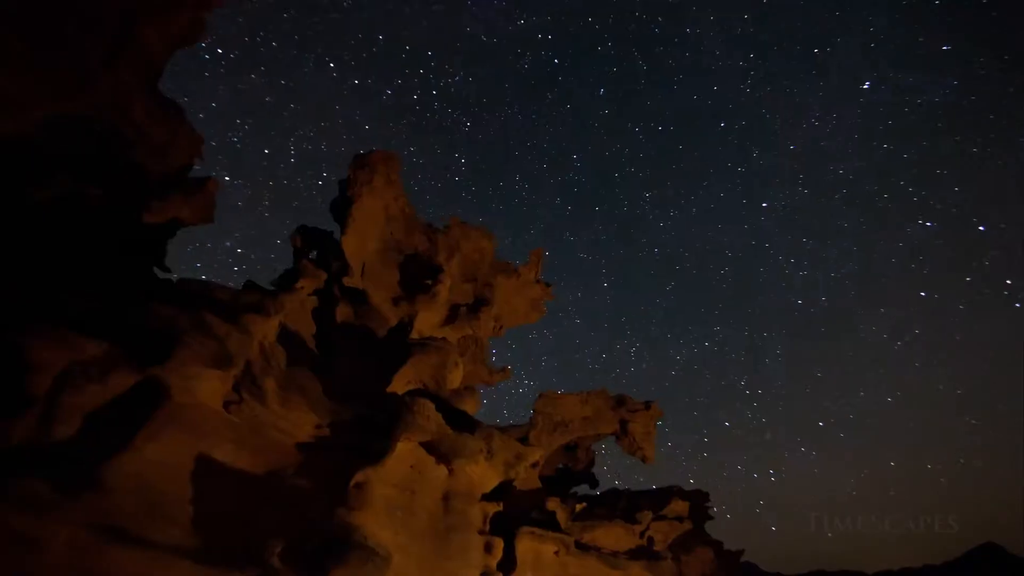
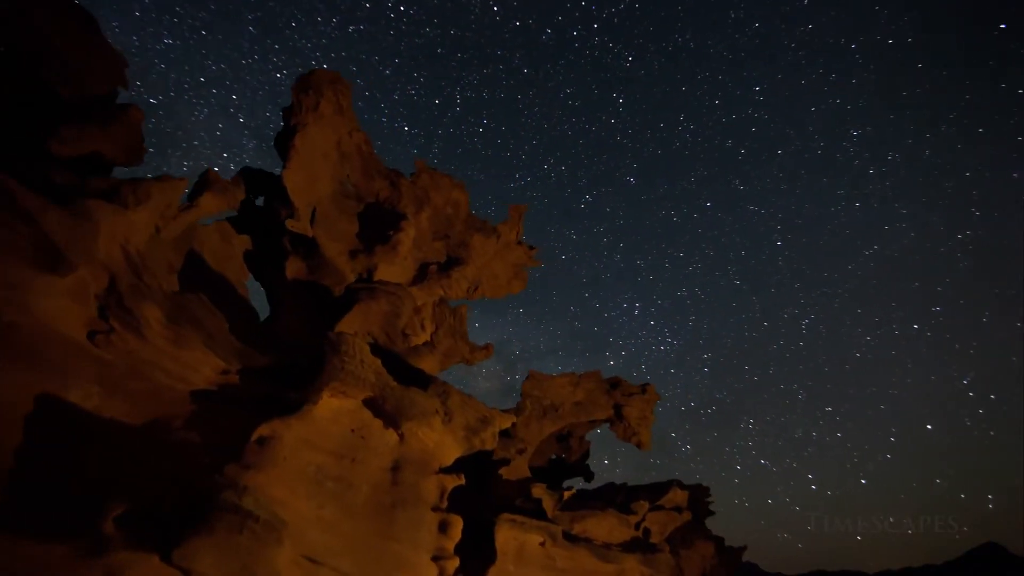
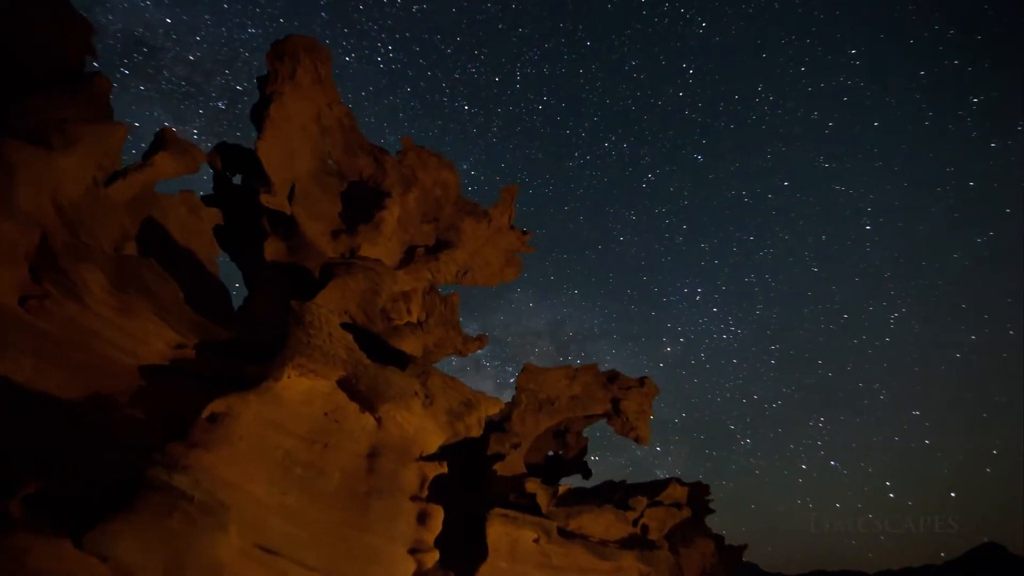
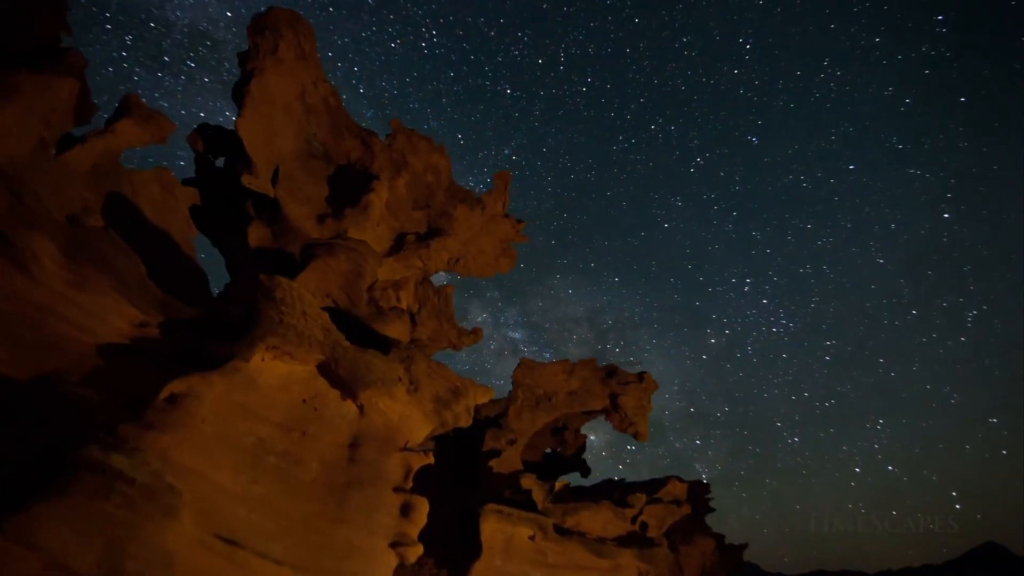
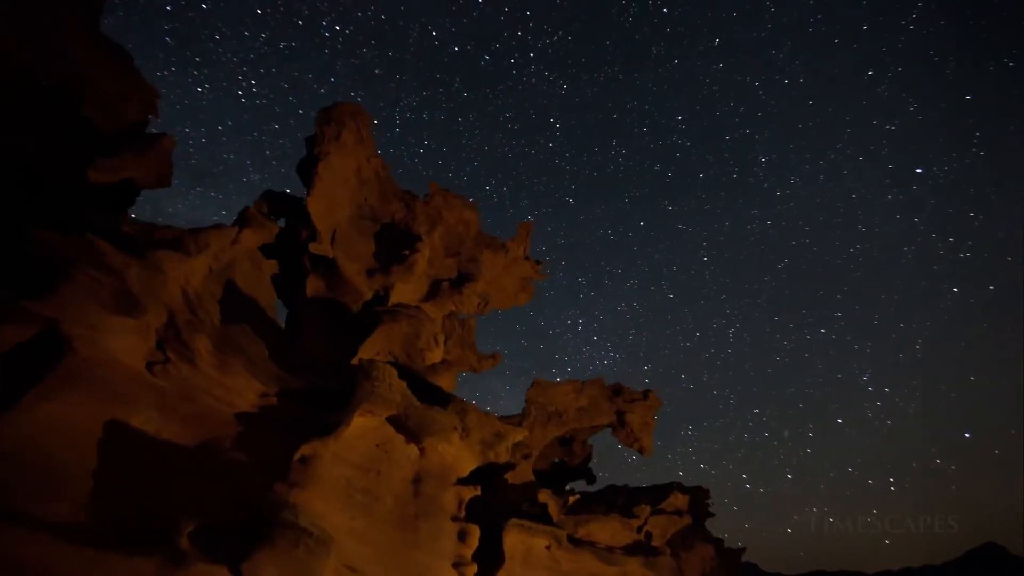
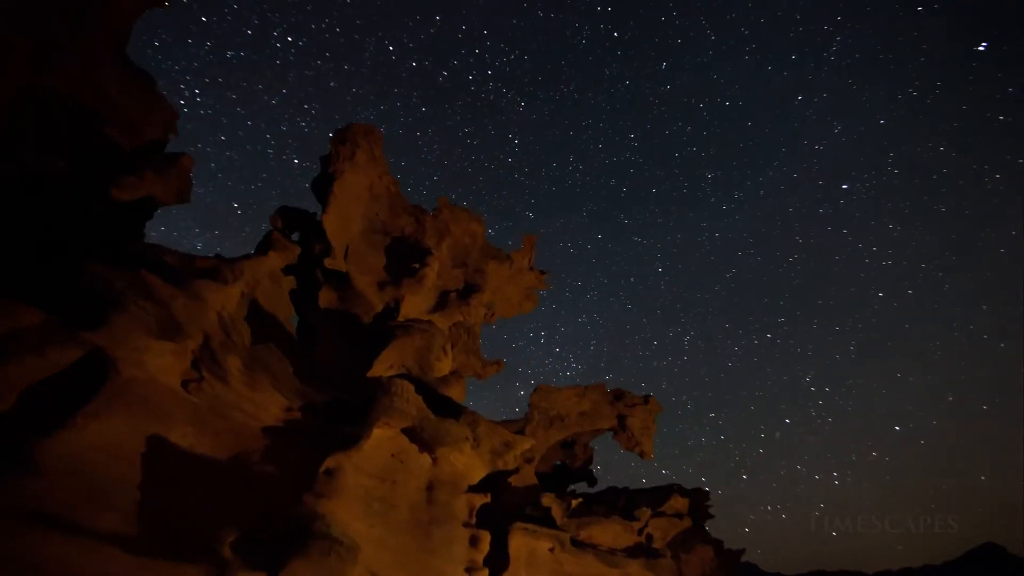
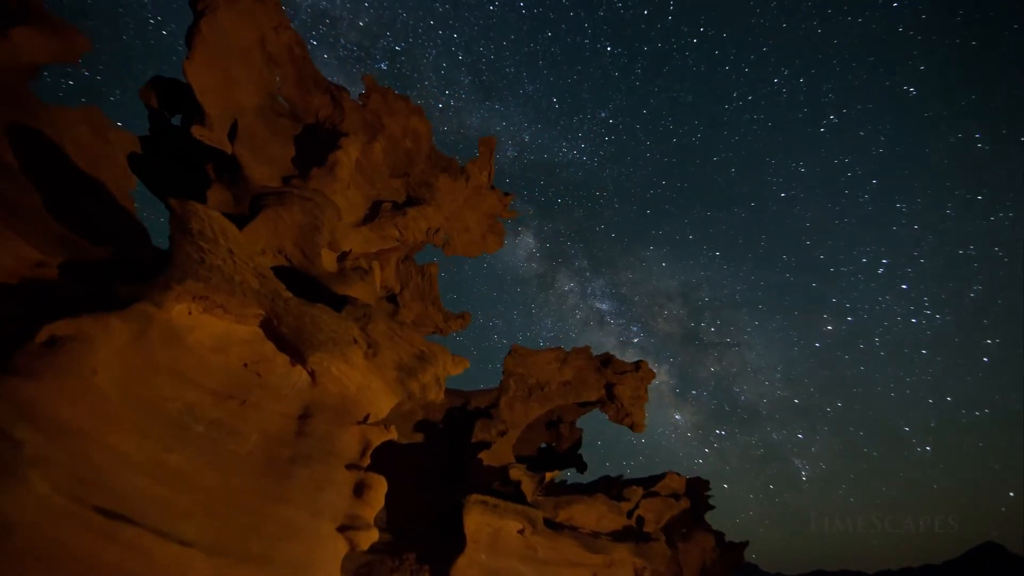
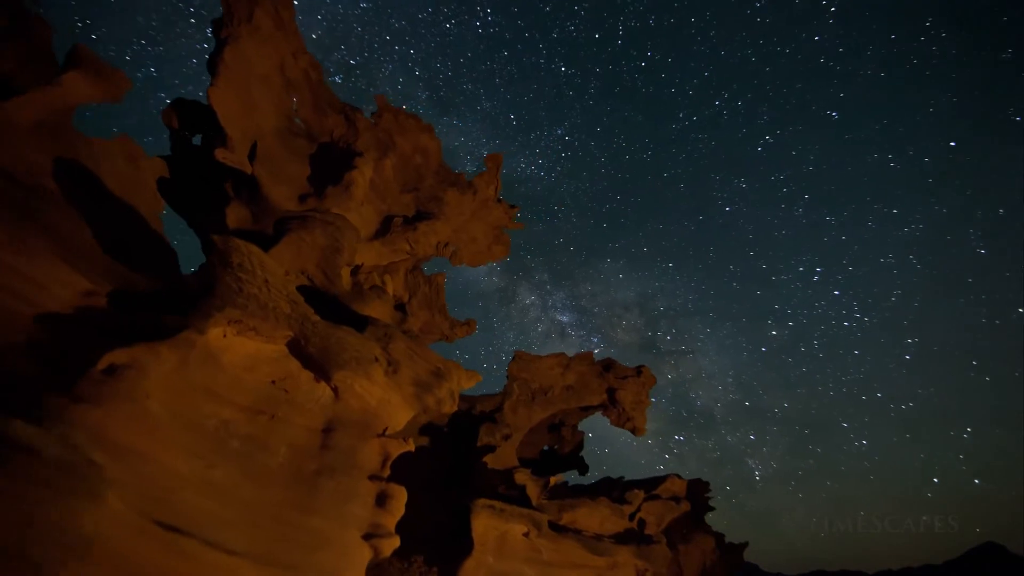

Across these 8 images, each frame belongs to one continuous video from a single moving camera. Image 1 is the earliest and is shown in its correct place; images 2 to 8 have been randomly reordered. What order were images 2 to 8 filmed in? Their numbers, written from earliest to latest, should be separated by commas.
6, 5, 2, 3, 4, 8, 7
